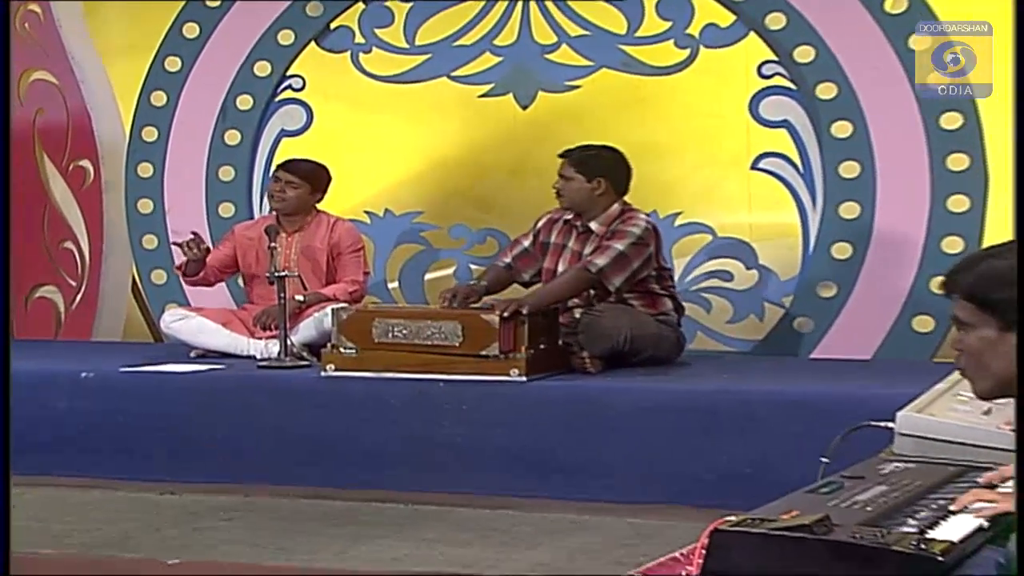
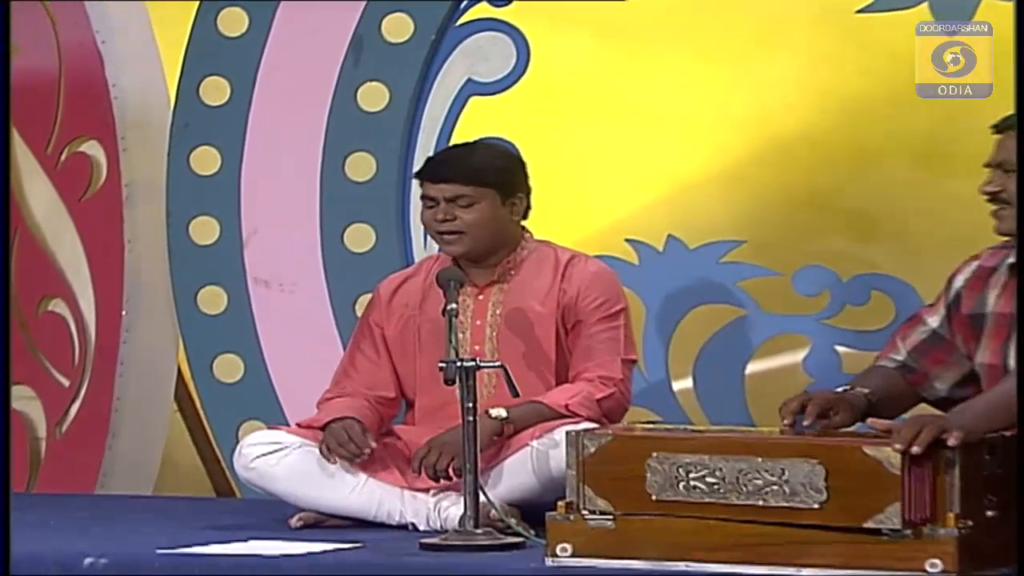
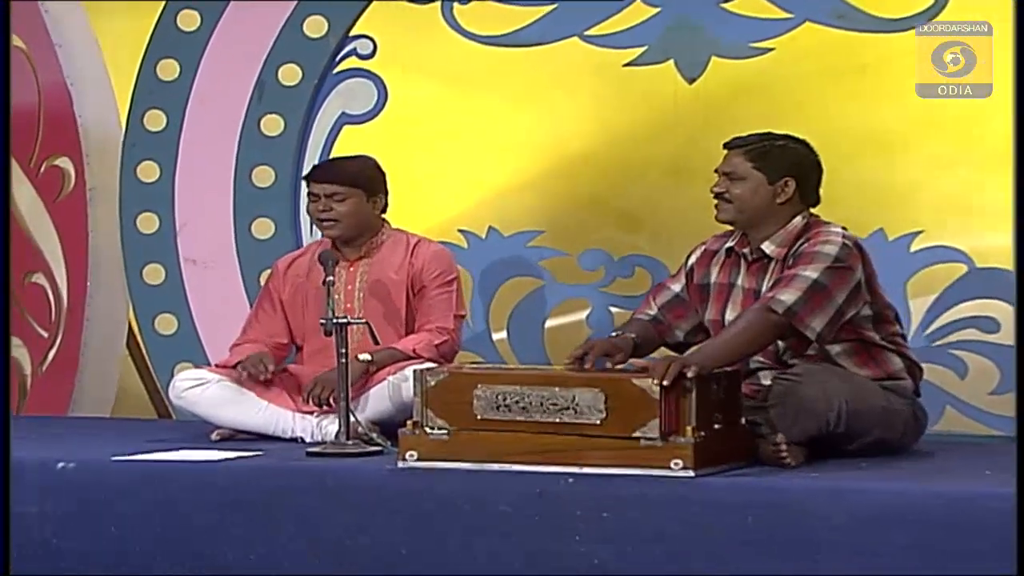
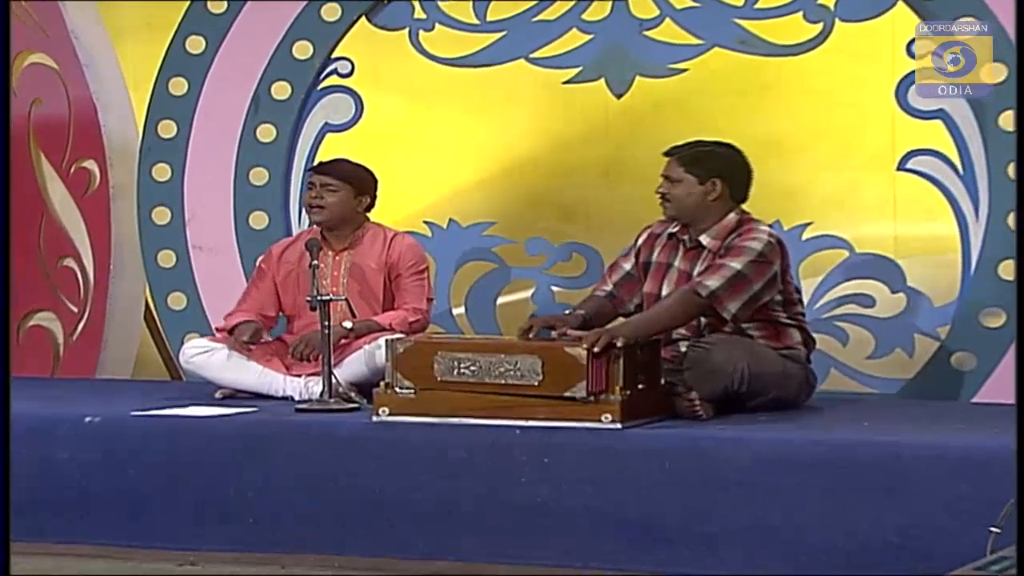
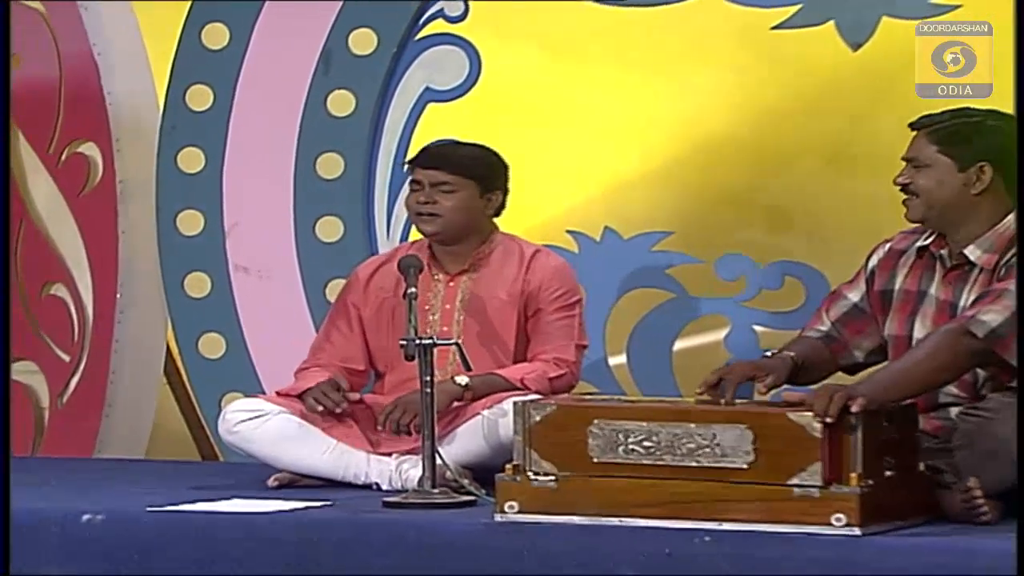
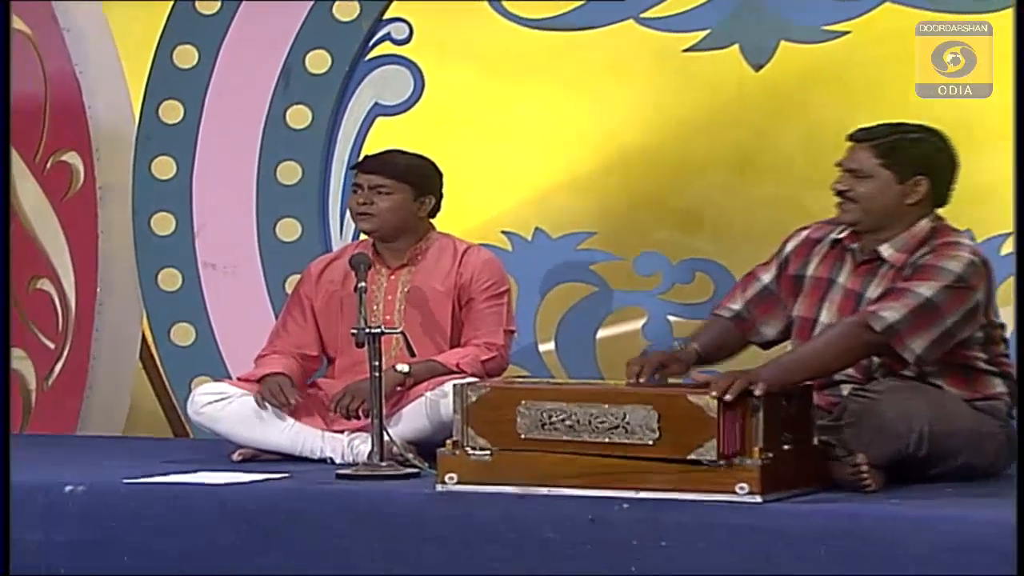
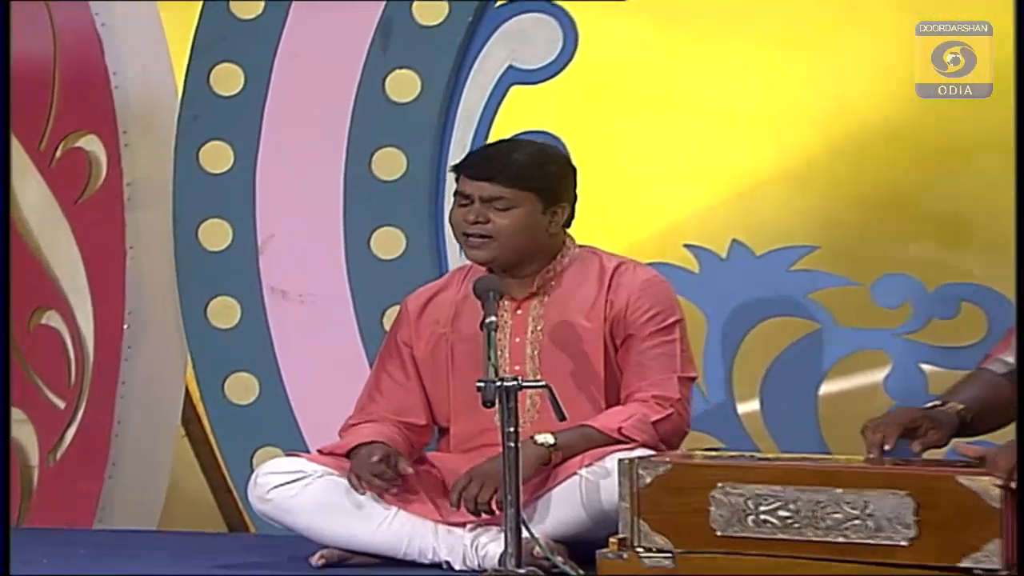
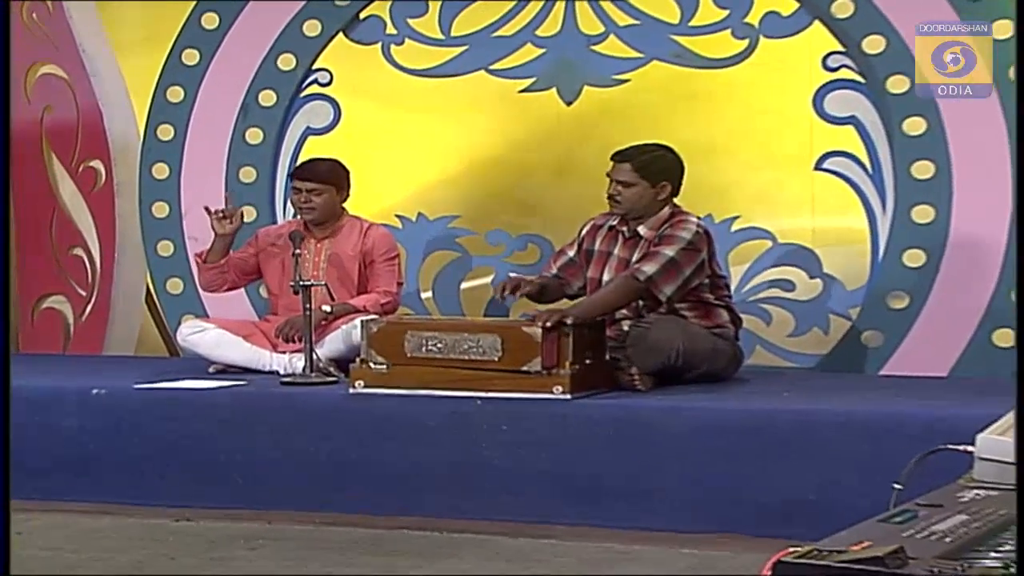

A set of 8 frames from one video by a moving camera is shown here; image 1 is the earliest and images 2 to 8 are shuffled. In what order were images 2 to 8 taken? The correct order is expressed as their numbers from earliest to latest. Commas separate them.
8, 4, 3, 6, 5, 2, 7
